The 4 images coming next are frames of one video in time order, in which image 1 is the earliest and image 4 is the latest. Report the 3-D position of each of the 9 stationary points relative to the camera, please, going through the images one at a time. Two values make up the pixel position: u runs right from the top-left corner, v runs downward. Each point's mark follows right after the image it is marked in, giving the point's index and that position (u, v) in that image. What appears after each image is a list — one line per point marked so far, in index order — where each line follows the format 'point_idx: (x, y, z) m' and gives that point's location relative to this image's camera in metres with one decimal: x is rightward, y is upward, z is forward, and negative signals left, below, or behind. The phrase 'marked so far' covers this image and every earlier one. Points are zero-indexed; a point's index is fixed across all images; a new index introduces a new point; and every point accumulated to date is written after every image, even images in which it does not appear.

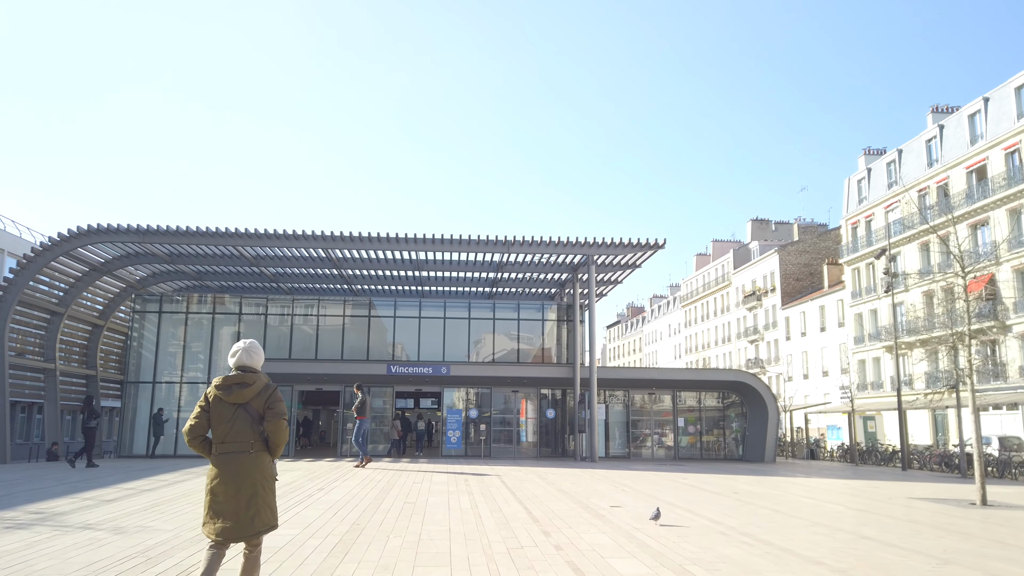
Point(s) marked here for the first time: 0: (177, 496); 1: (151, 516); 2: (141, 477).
0: (-4.2, -2.6, +9.5) m
1: (-3.7, -2.3, +7.6) m
2: (-6.1, -3.1, +12.5) m
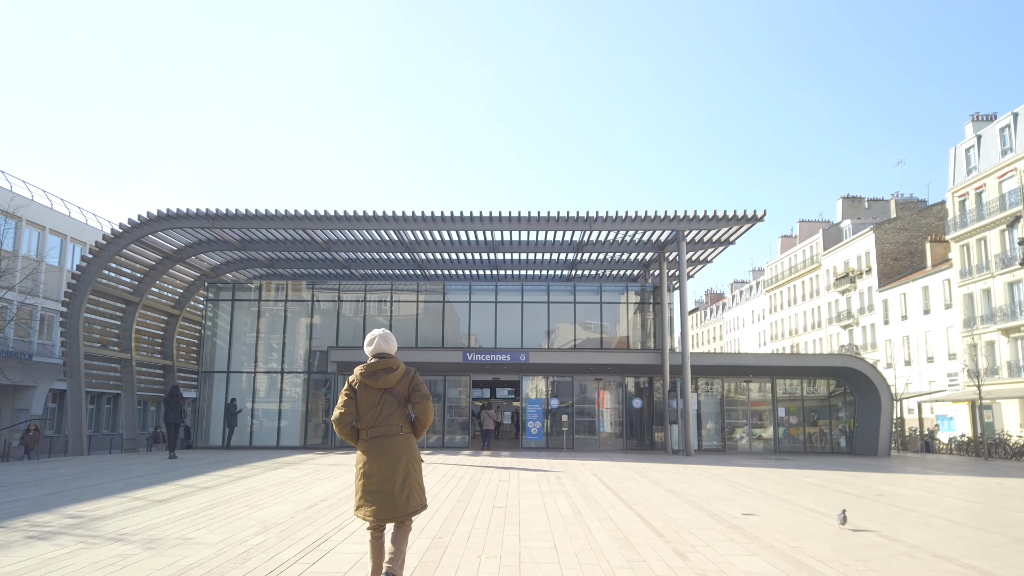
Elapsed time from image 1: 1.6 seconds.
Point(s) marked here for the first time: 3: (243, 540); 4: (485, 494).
0: (-3.0, -2.3, +8.4) m
1: (-2.7, -2.0, +6.4) m
2: (-4.7, -2.8, +11.5) m
3: (-2.0, -1.9, +5.7) m
4: (-0.3, -2.4, +8.6) m
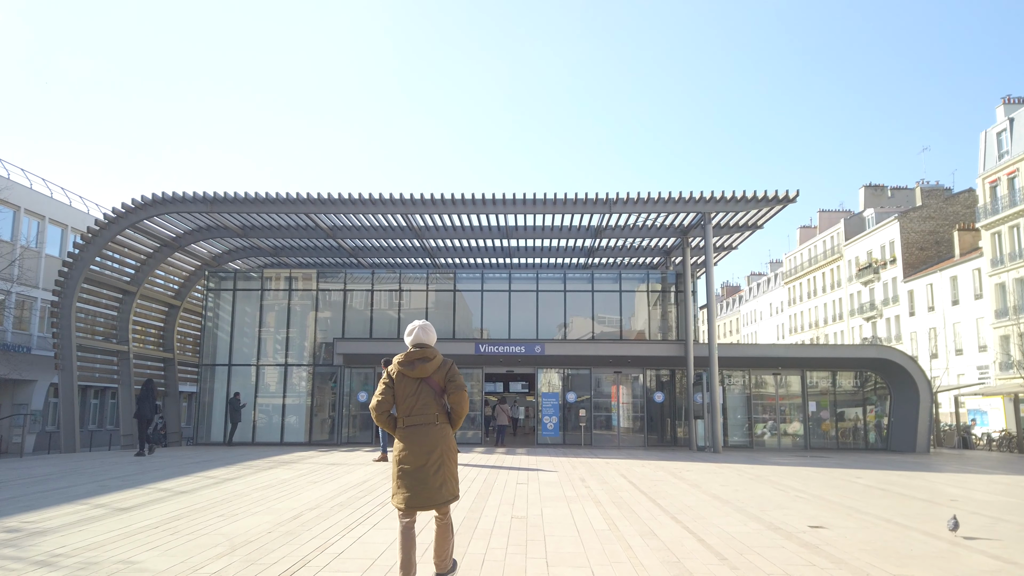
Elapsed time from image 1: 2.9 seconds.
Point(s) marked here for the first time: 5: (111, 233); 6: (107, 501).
0: (-2.9, -2.0, +7.3) m
1: (-2.5, -1.8, +5.3) m
2: (-4.4, -2.5, +10.4) m
3: (-1.9, -1.7, +4.5) m
4: (-0.1, -2.1, +7.4) m
5: (-10.2, +1.4, +19.2) m
6: (-4.0, -2.1, +7.4) m
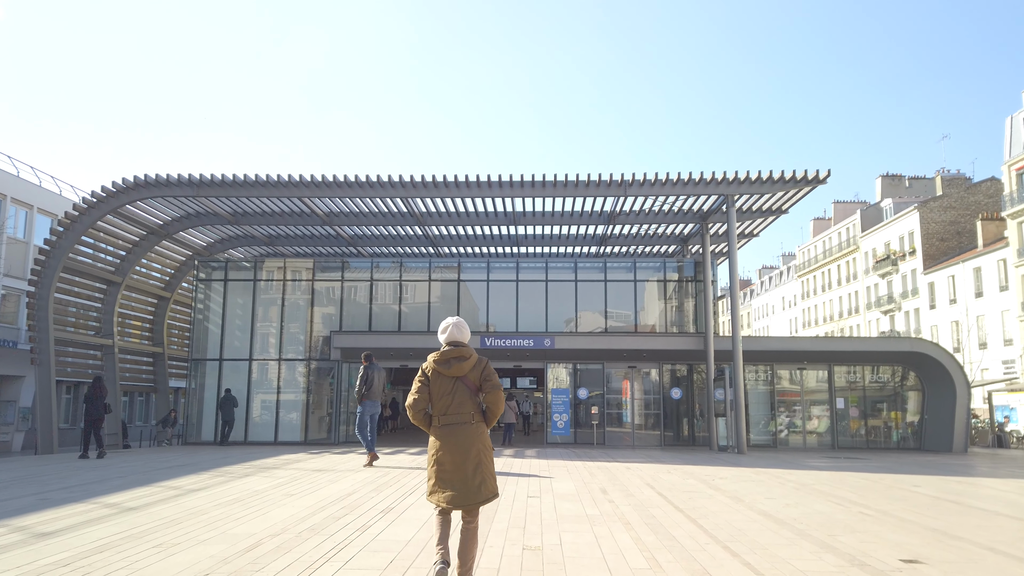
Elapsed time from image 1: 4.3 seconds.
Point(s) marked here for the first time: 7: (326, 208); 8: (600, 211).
0: (-2.8, -1.9, +6.0) m
1: (-2.5, -1.6, +4.0) m
2: (-4.3, -2.3, +9.2) m
3: (-1.8, -1.5, +3.2) m
4: (0.0, -1.9, +6.1) m
5: (-10.0, +1.6, +18.0) m
6: (-3.9, -1.9, +6.2) m
7: (-4.9, +2.1, +20.0) m
8: (+2.3, +2.1, +19.9) m
